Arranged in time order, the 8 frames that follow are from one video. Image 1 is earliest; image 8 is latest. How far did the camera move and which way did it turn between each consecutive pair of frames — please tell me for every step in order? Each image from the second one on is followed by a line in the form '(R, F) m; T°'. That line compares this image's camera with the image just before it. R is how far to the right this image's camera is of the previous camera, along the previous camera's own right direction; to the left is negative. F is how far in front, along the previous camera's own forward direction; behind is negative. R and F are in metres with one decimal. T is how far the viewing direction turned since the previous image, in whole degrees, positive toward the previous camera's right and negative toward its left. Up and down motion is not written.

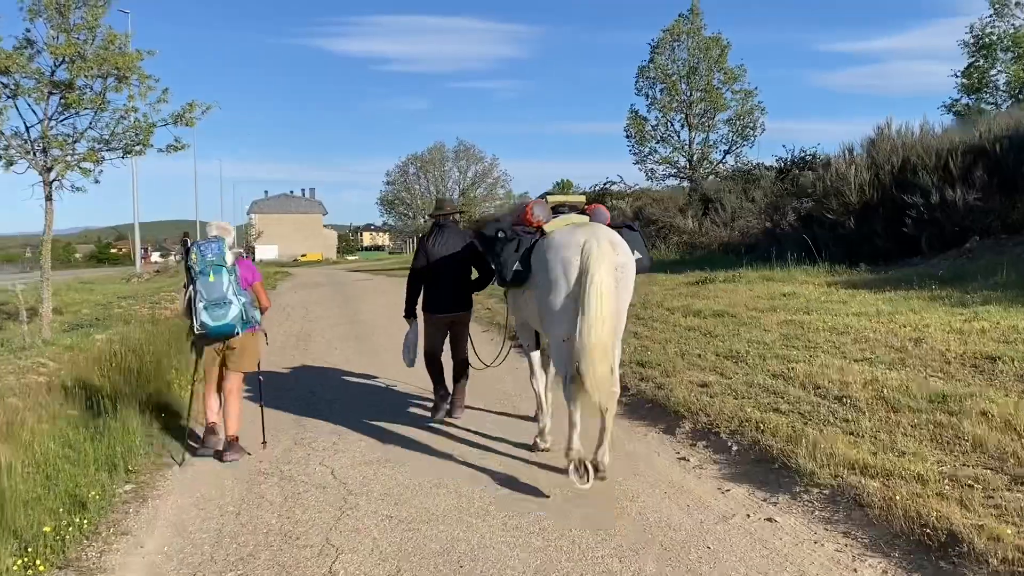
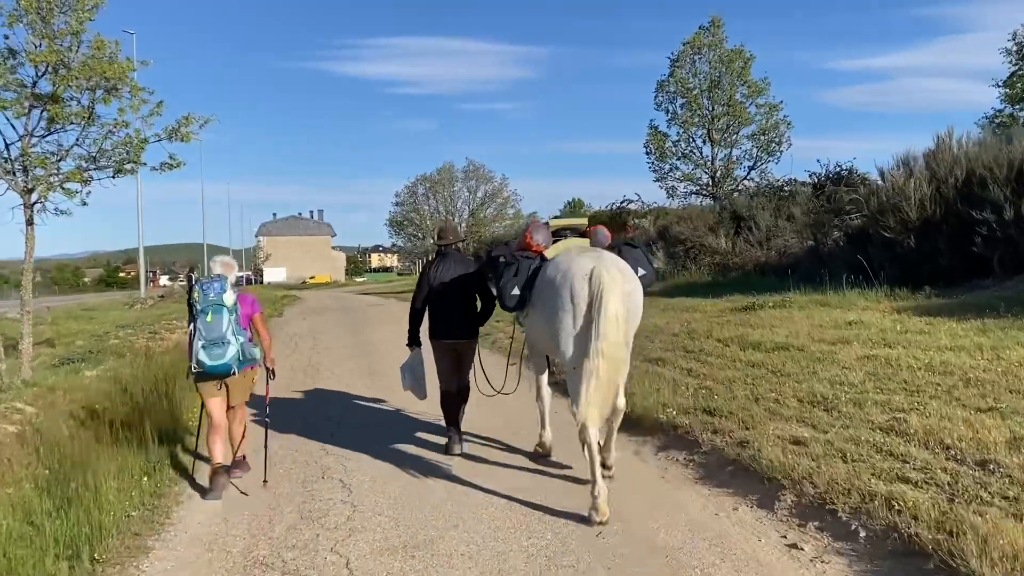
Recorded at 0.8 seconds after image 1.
(-0.3, +1.1) m; -1°
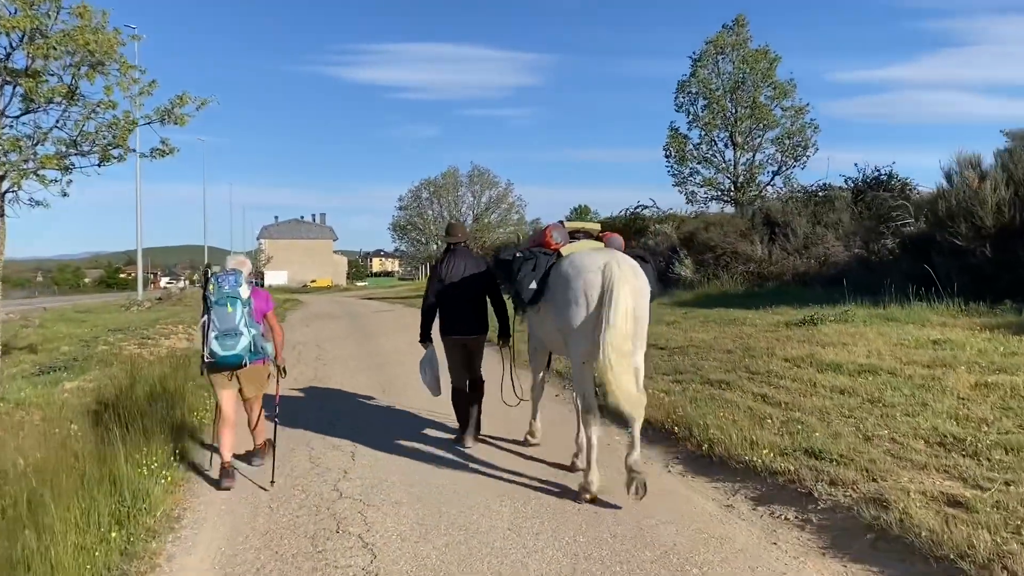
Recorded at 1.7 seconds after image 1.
(-0.4, +1.2) m; 0°
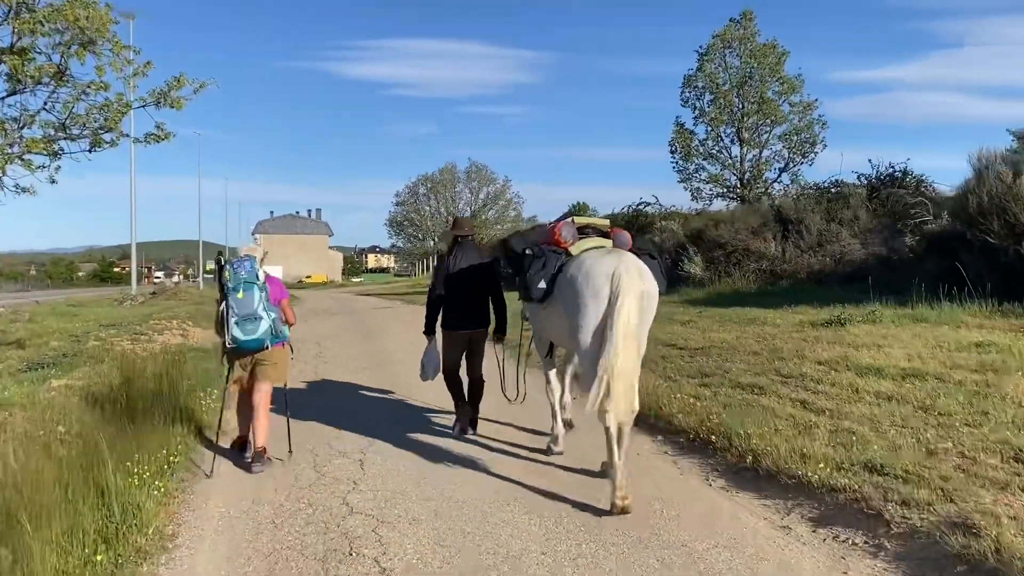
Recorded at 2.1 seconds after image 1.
(-0.2, +0.5) m; 0°
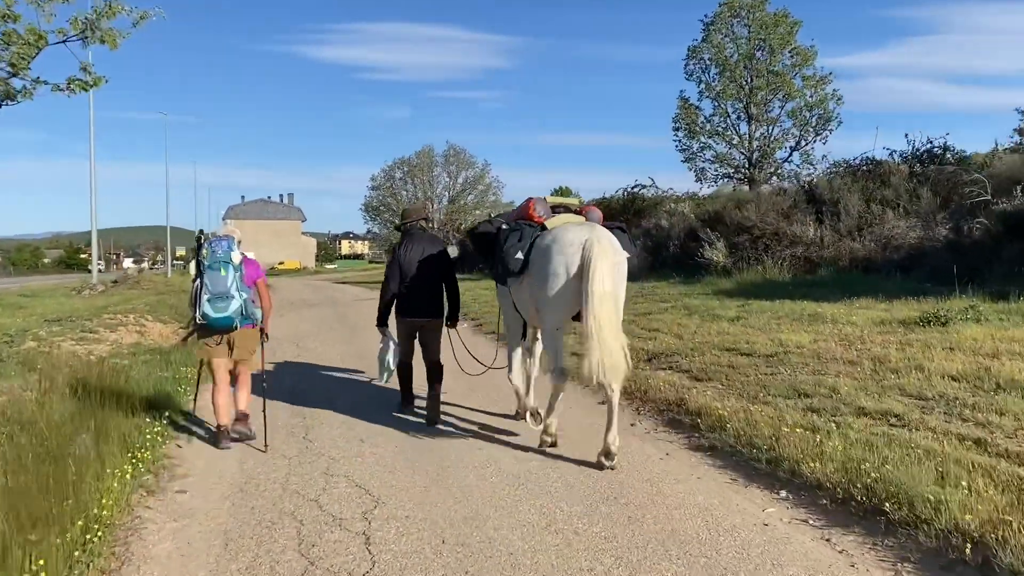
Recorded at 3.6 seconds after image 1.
(-0.5, +1.9) m; +2°
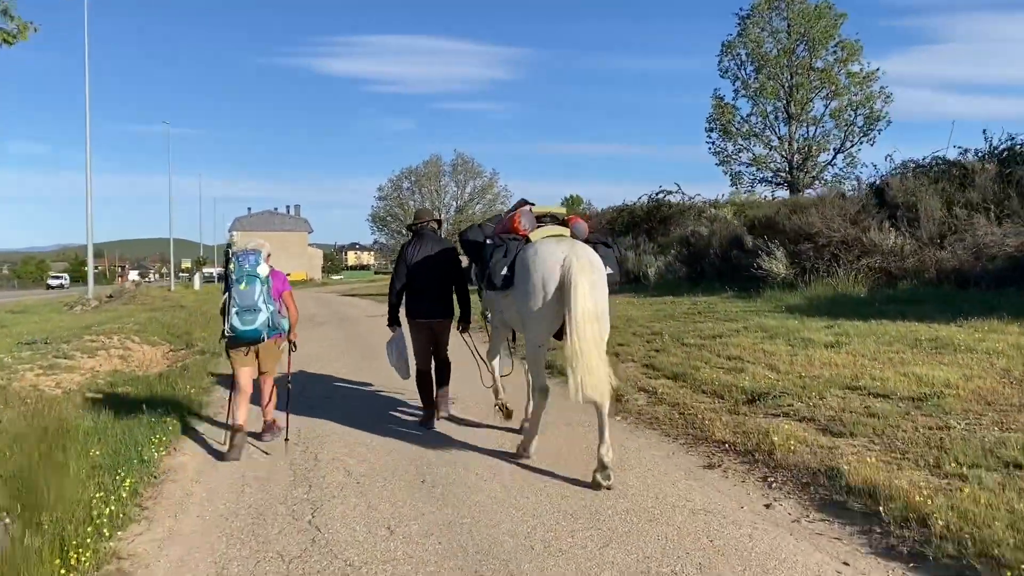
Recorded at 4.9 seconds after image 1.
(-0.4, +1.8) m; 0°
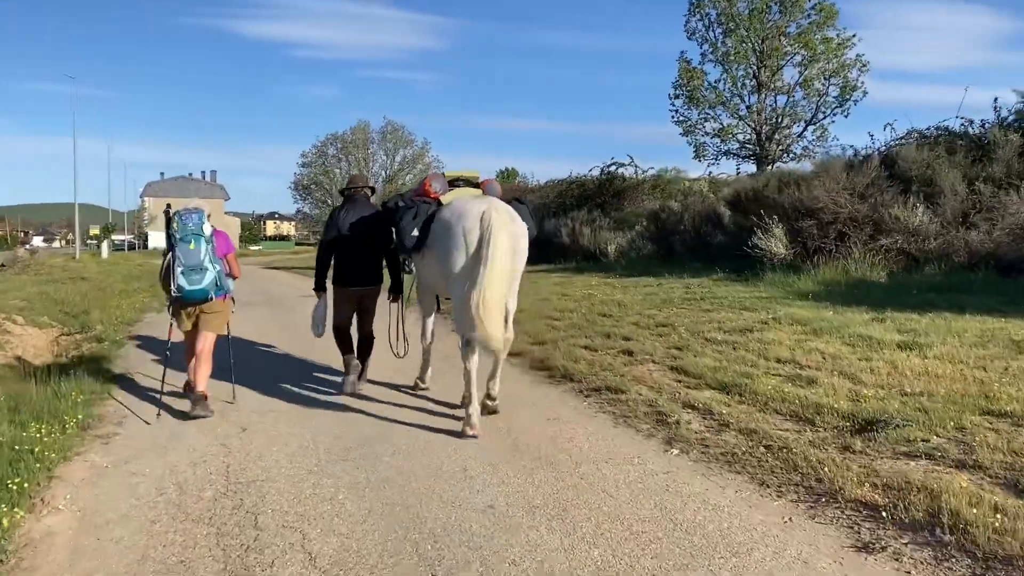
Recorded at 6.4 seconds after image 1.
(-0.5, +2.0) m; +5°
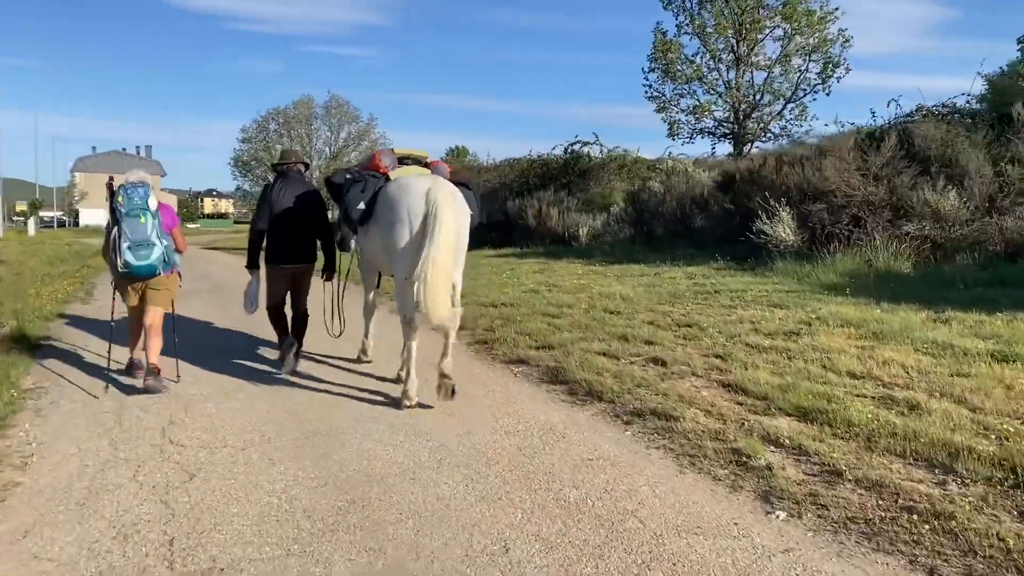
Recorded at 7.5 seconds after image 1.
(-0.5, +1.4) m; +4°
